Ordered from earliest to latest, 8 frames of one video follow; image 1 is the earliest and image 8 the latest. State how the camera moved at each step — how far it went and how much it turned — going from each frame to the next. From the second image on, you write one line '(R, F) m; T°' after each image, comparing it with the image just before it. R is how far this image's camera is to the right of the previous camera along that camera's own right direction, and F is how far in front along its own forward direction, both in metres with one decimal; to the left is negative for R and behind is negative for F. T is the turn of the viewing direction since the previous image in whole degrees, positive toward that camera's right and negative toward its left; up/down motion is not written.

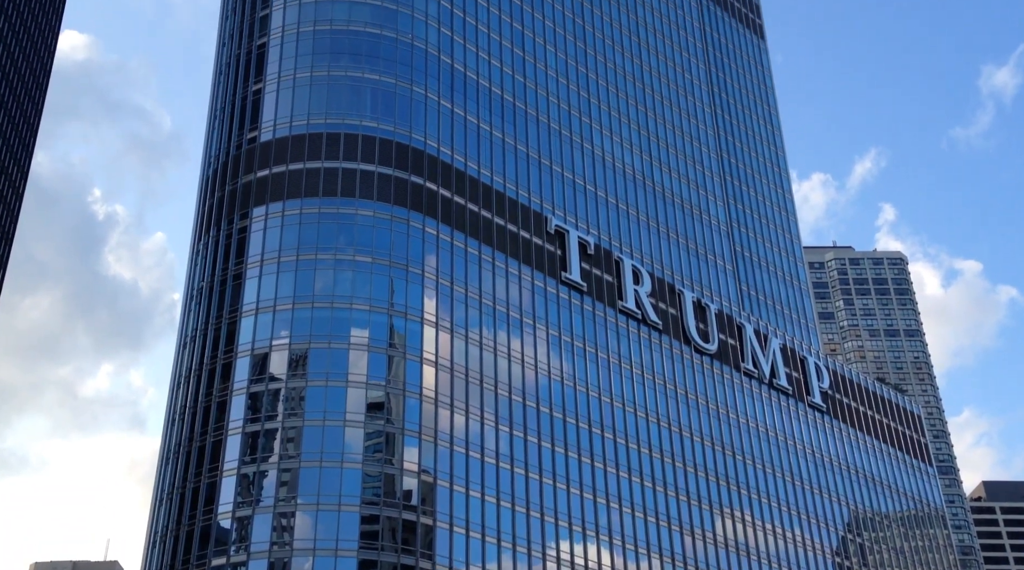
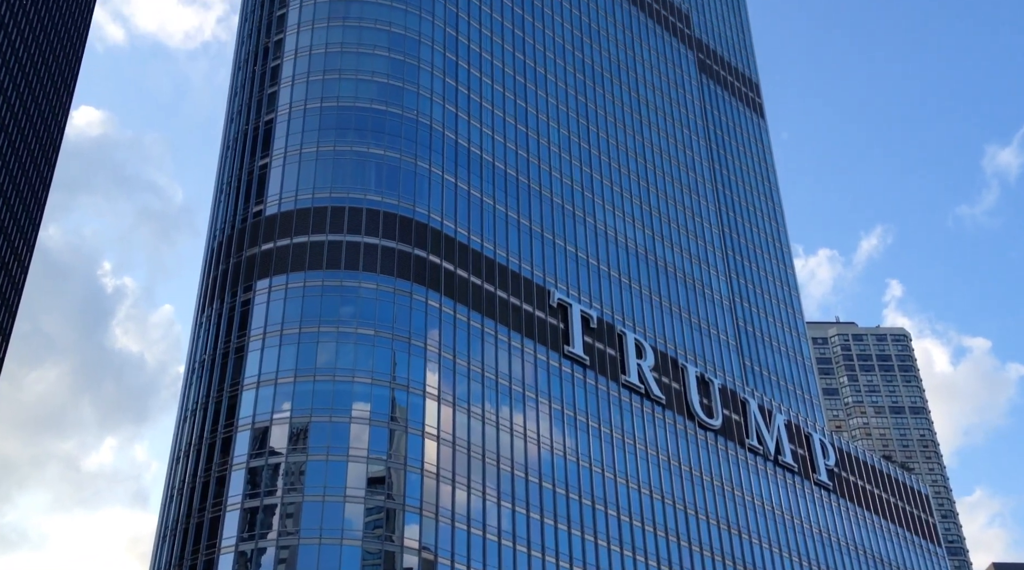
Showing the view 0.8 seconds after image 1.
(+0.5, +0.2) m; 0°
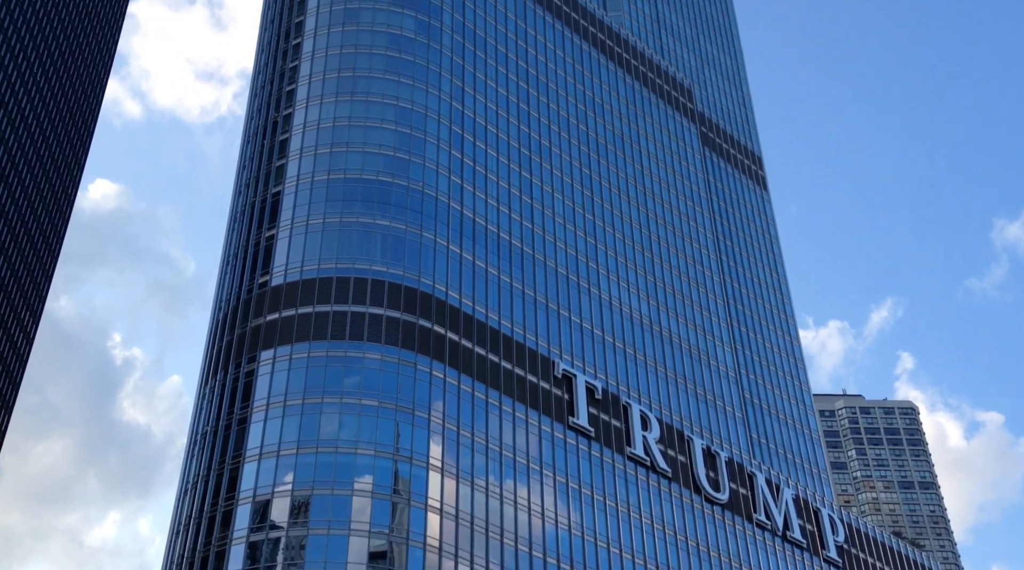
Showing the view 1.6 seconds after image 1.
(+0.6, +0.4) m; -1°
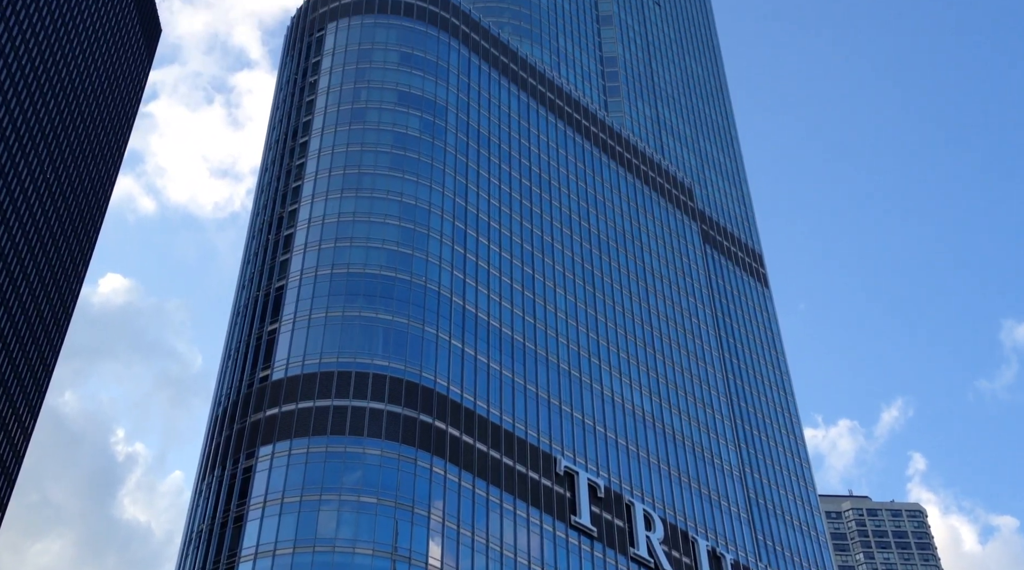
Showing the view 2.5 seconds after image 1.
(+0.6, +0.5) m; 0°
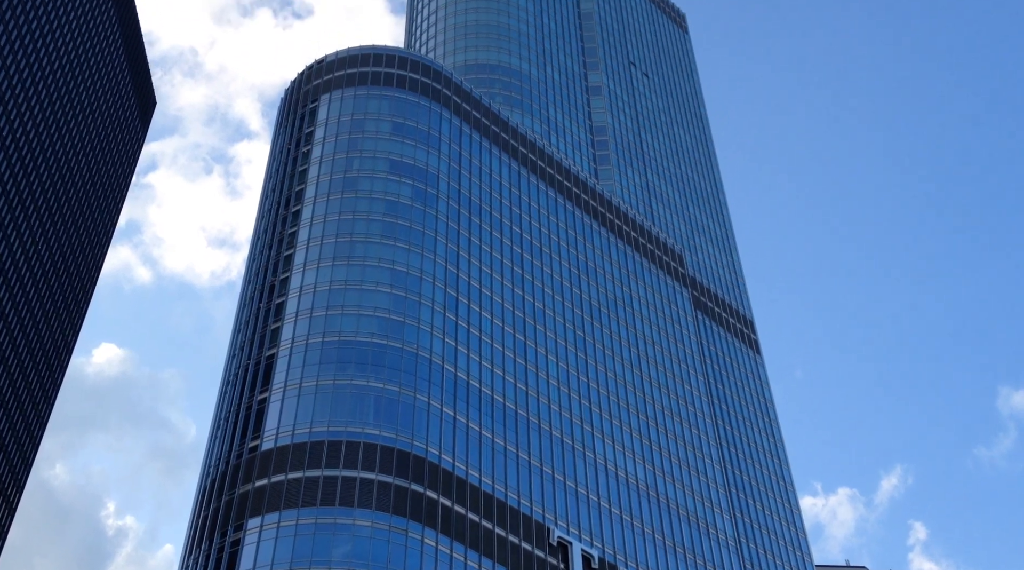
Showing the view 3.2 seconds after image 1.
(+0.4, +0.2) m; 0°
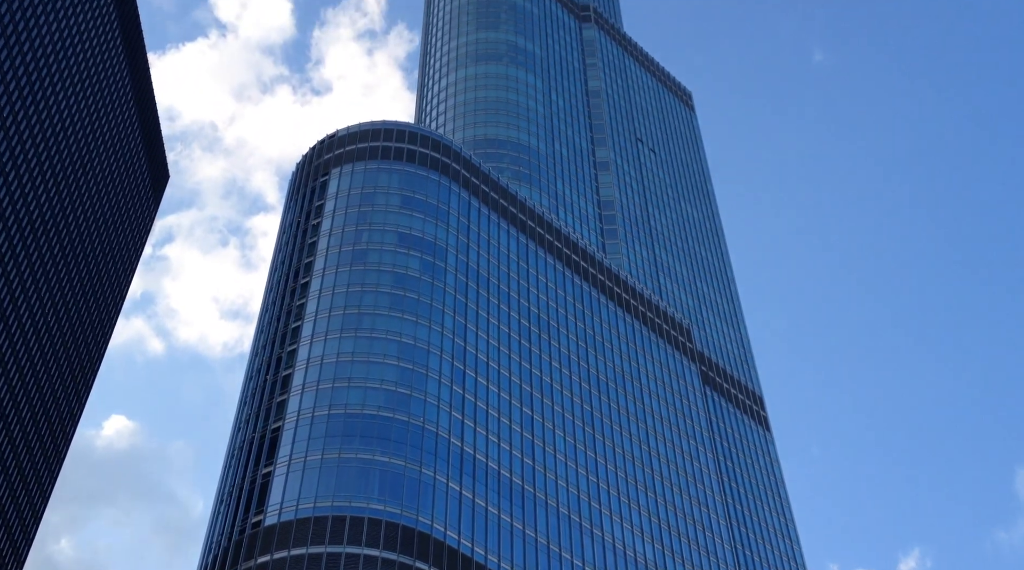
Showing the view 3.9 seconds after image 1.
(+0.4, +0.4) m; -1°
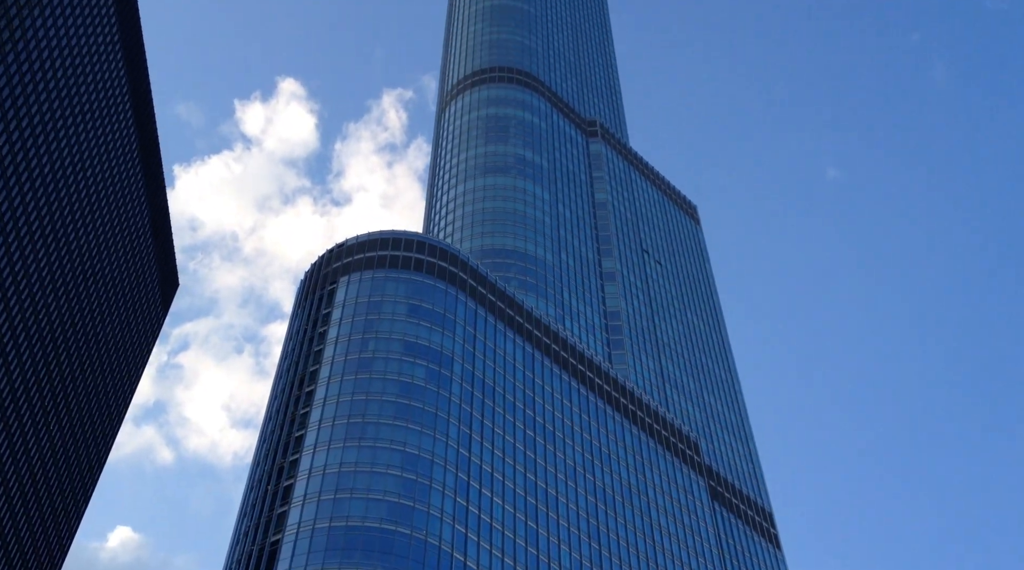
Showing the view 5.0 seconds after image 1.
(+0.6, +1.0) m; -1°
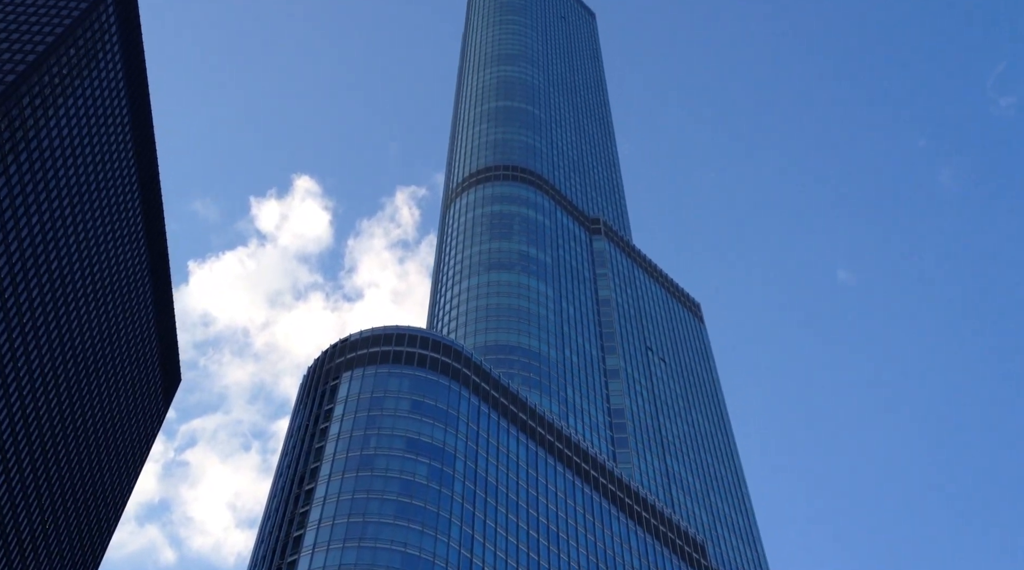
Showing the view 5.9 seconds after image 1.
(+0.4, +1.0) m; 0°
